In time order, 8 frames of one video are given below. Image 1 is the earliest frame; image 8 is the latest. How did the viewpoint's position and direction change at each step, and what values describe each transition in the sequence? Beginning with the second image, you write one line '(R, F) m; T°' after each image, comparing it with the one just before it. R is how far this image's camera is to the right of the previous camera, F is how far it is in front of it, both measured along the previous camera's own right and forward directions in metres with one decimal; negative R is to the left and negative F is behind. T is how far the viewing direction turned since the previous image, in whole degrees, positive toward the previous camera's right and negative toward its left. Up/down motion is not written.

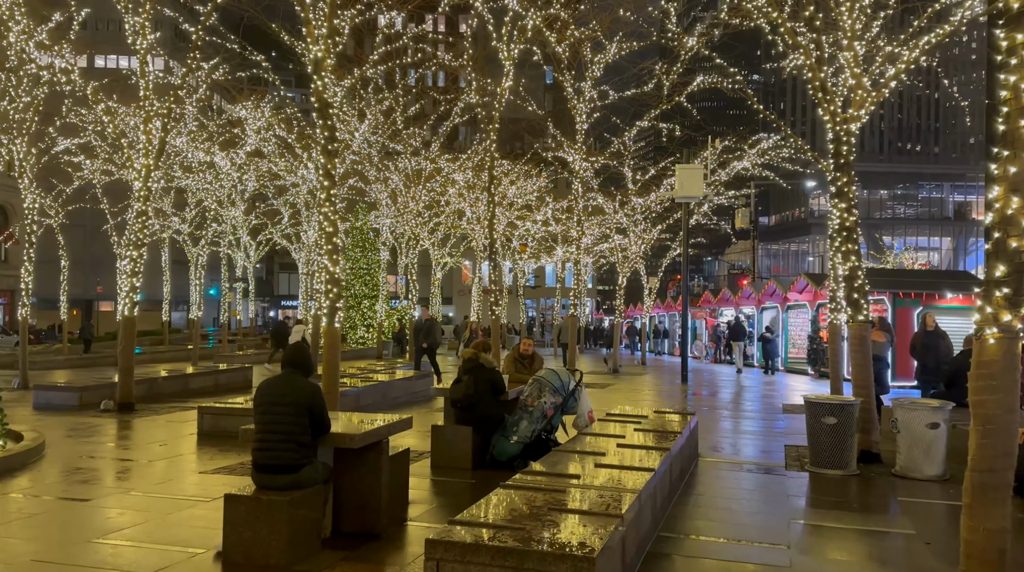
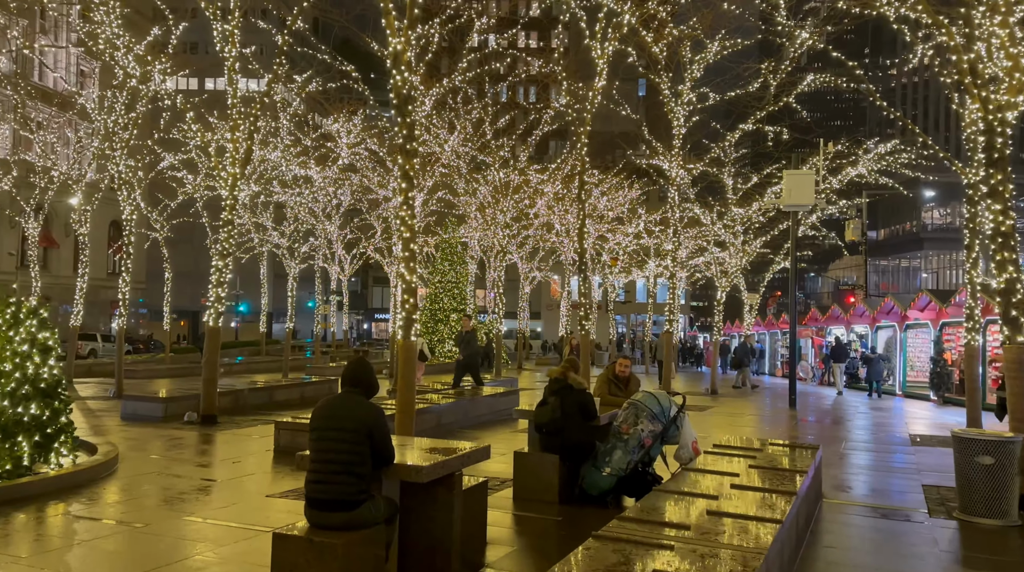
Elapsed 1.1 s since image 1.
(0.0, +0.8) m; -5°
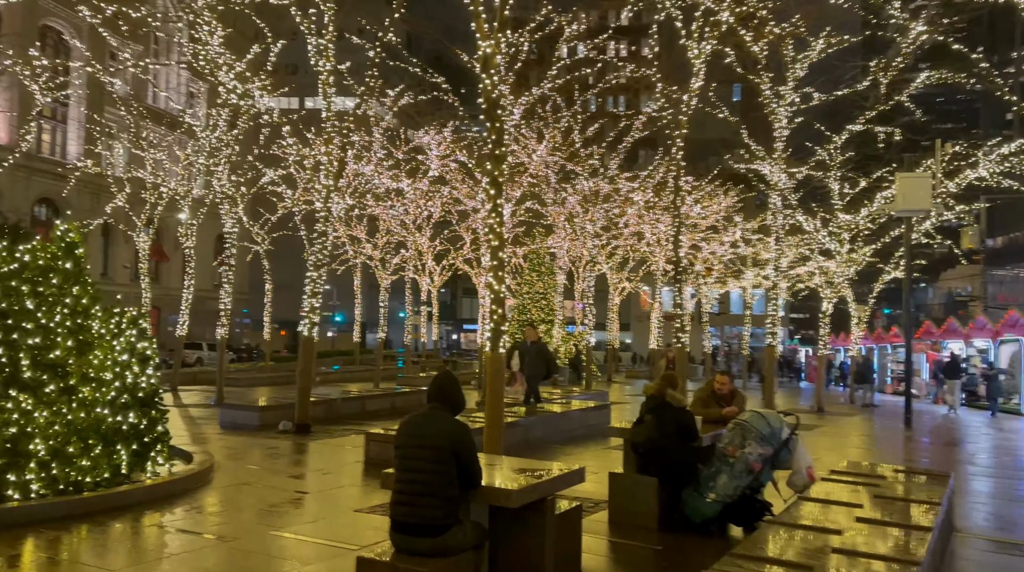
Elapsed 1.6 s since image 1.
(0.0, +0.4) m; -5°
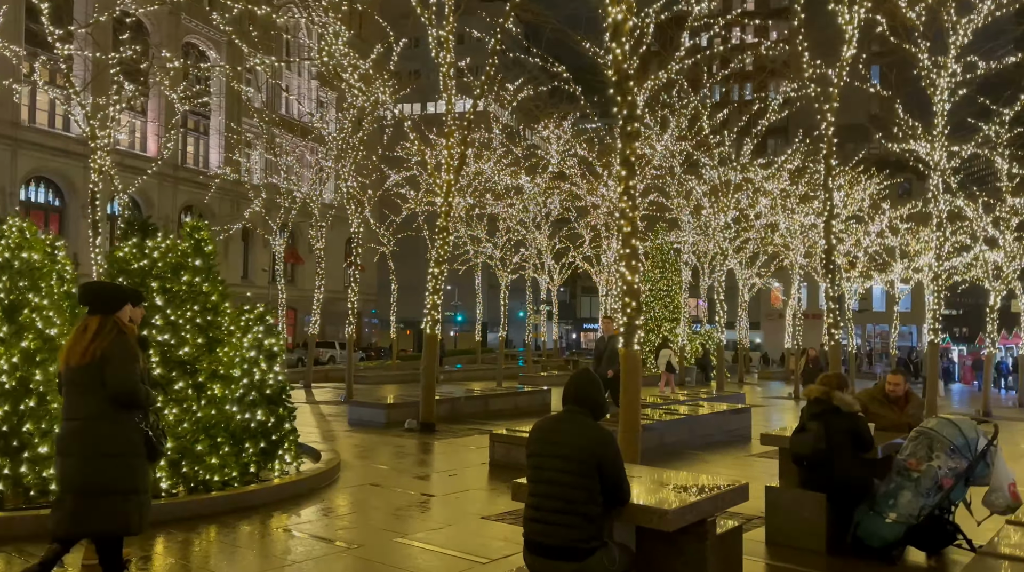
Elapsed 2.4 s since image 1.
(-0.1, +0.6) m; -7°
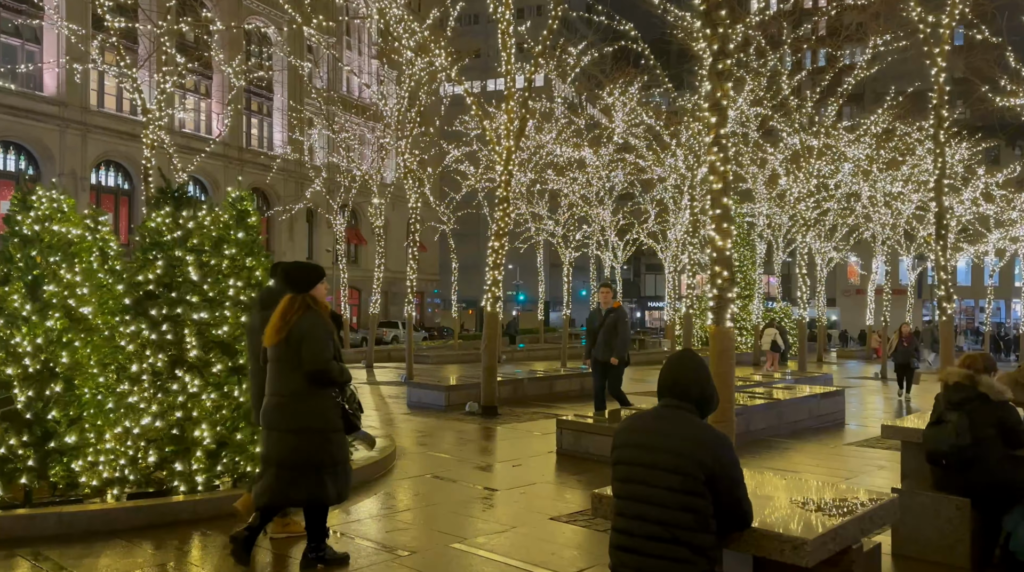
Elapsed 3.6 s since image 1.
(-0.1, +0.9) m; -4°
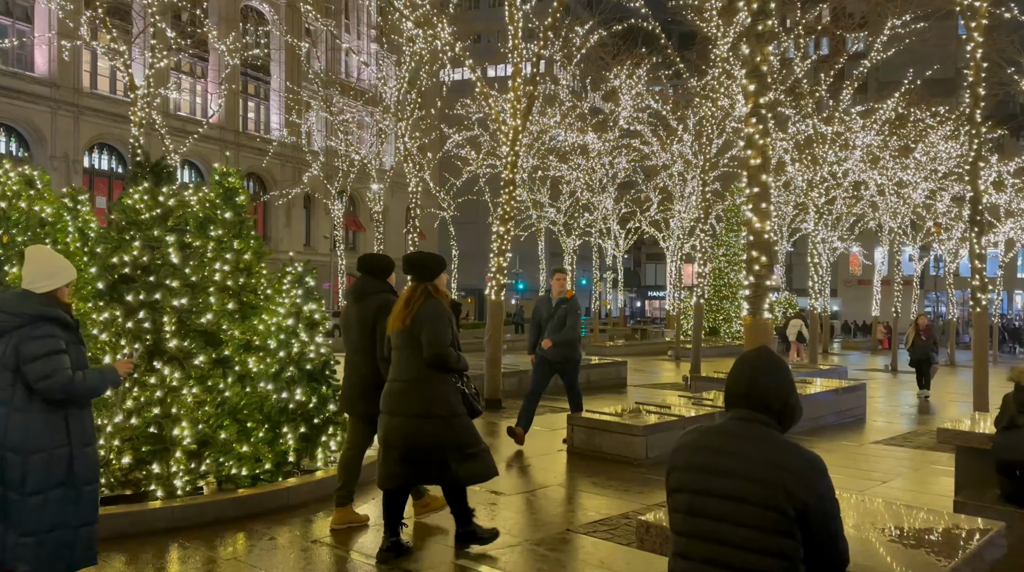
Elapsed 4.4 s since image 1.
(-0.1, +0.7) m; 0°
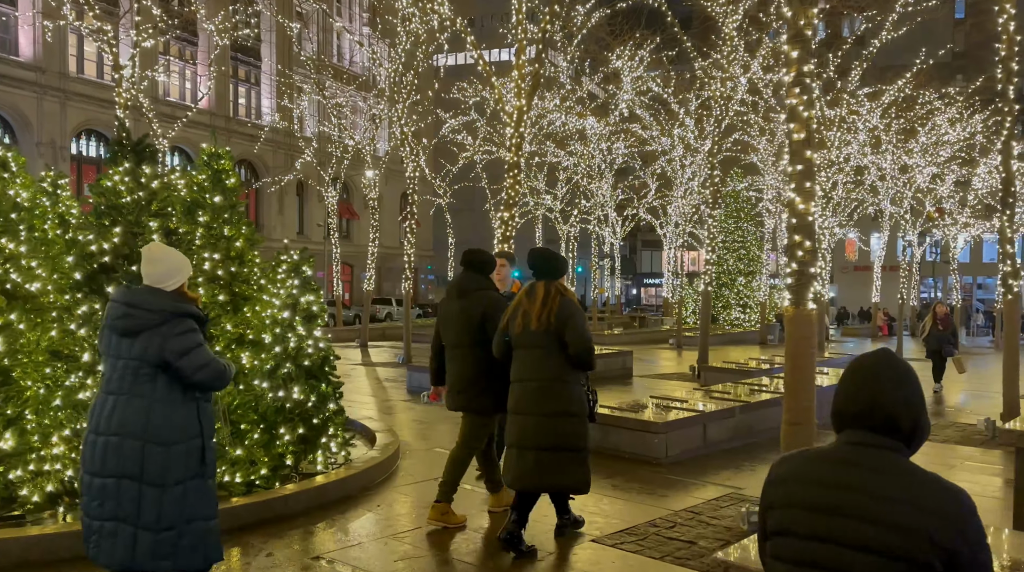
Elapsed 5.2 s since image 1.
(-0.2, +0.6) m; 0°
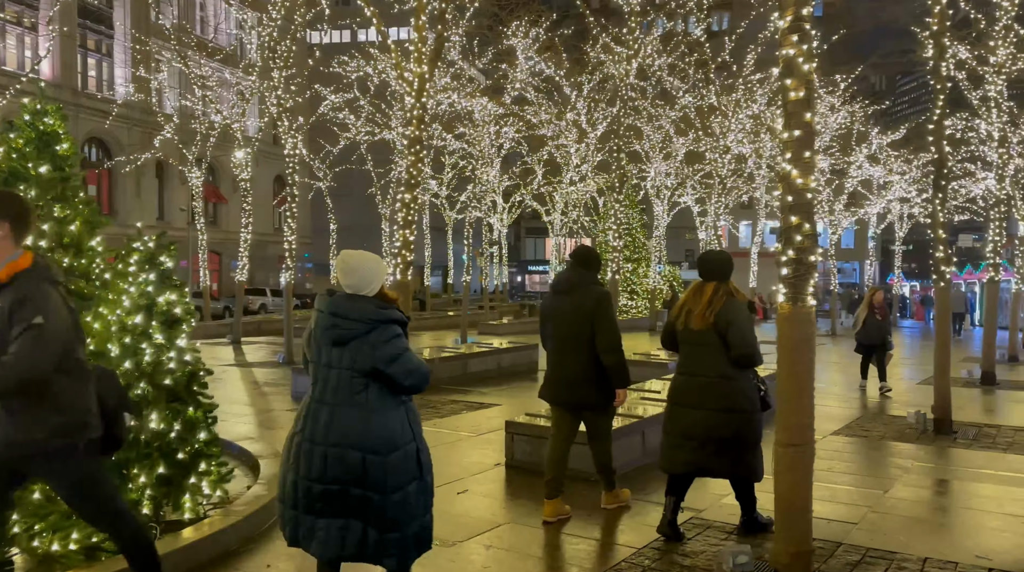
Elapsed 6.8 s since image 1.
(-0.3, +1.4) m; +7°
